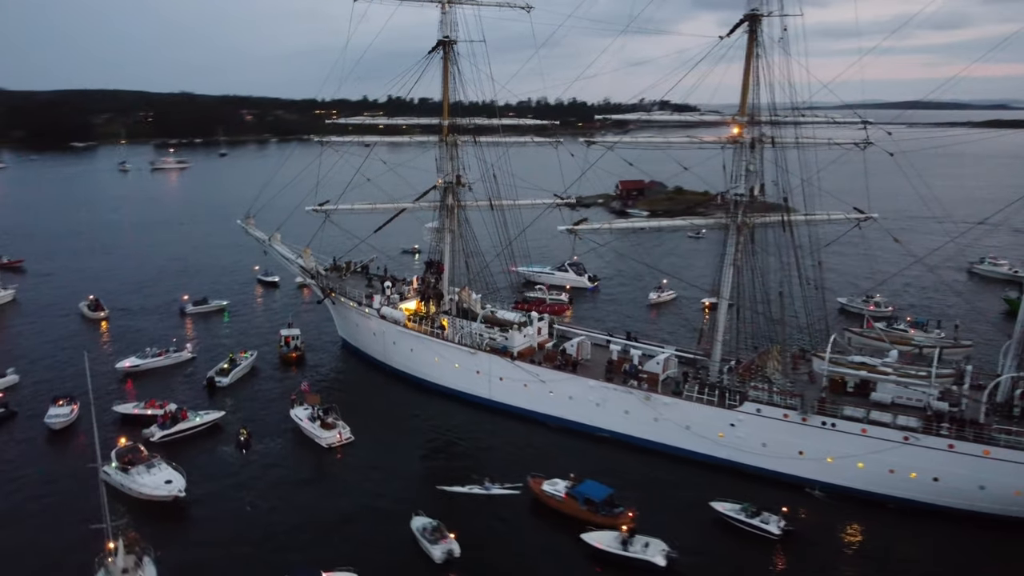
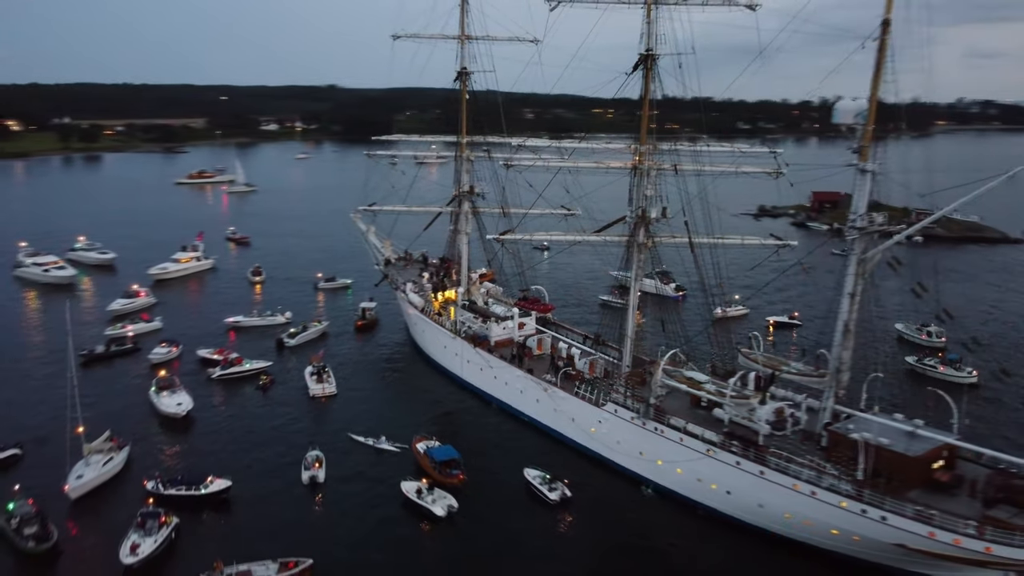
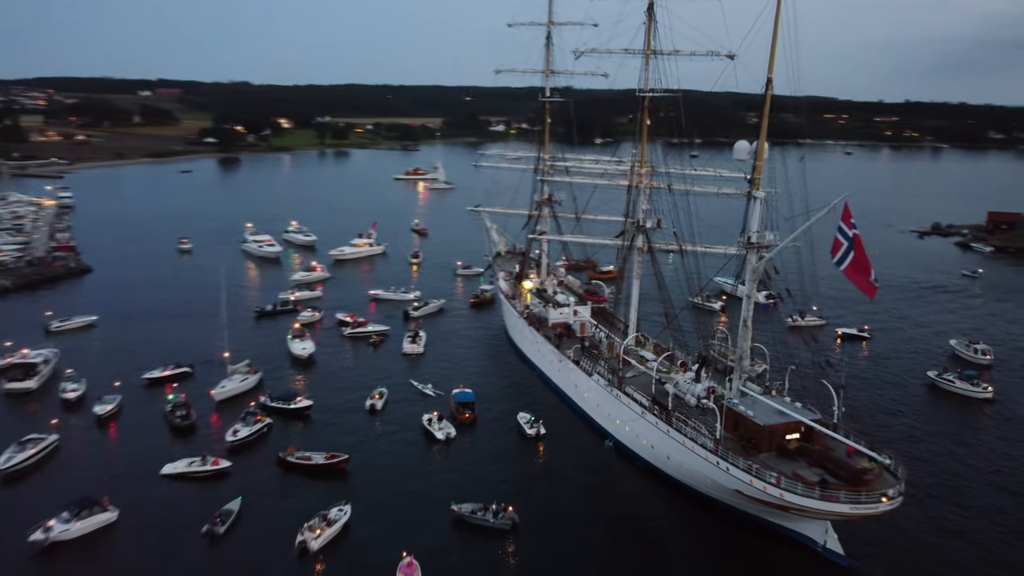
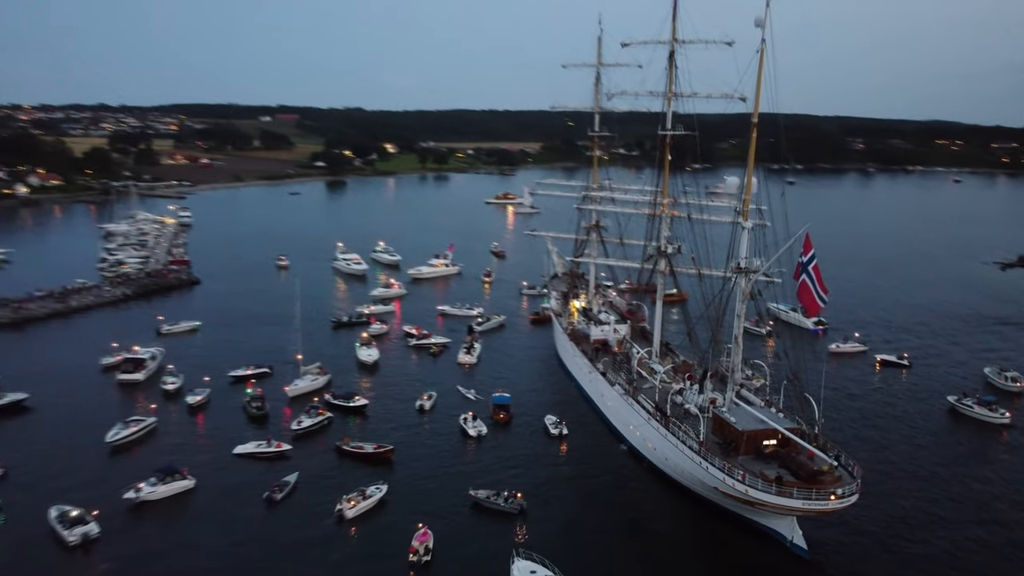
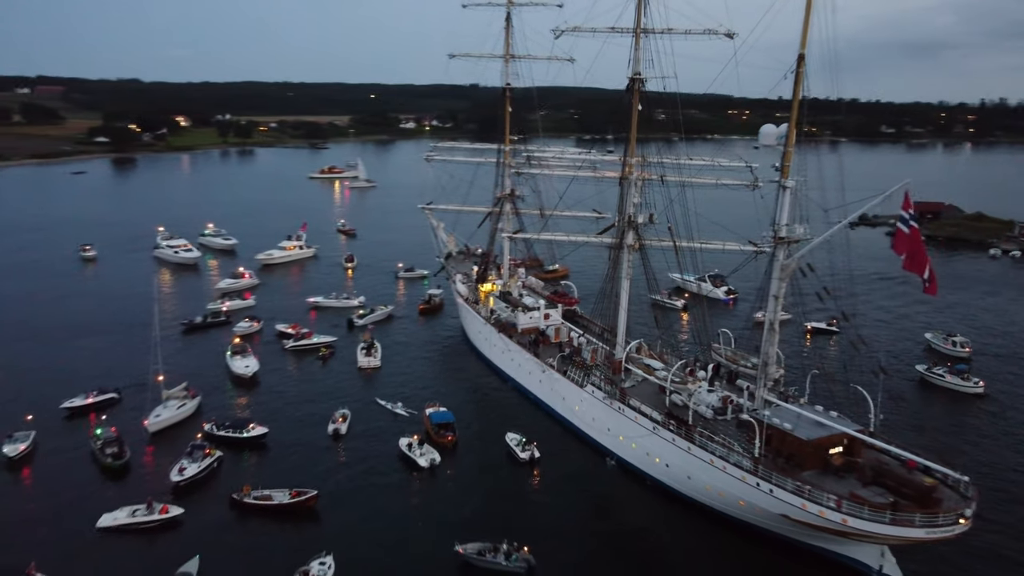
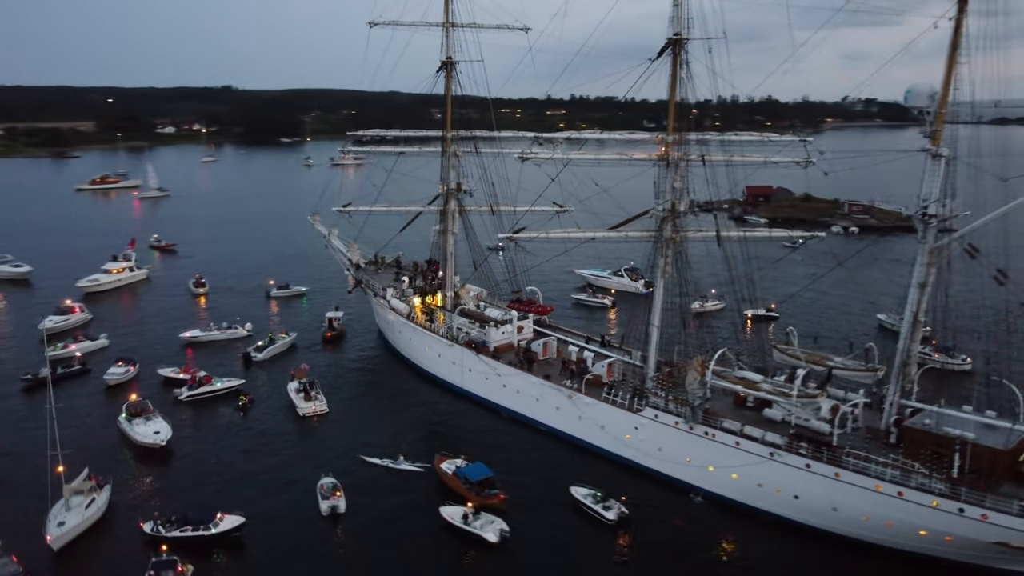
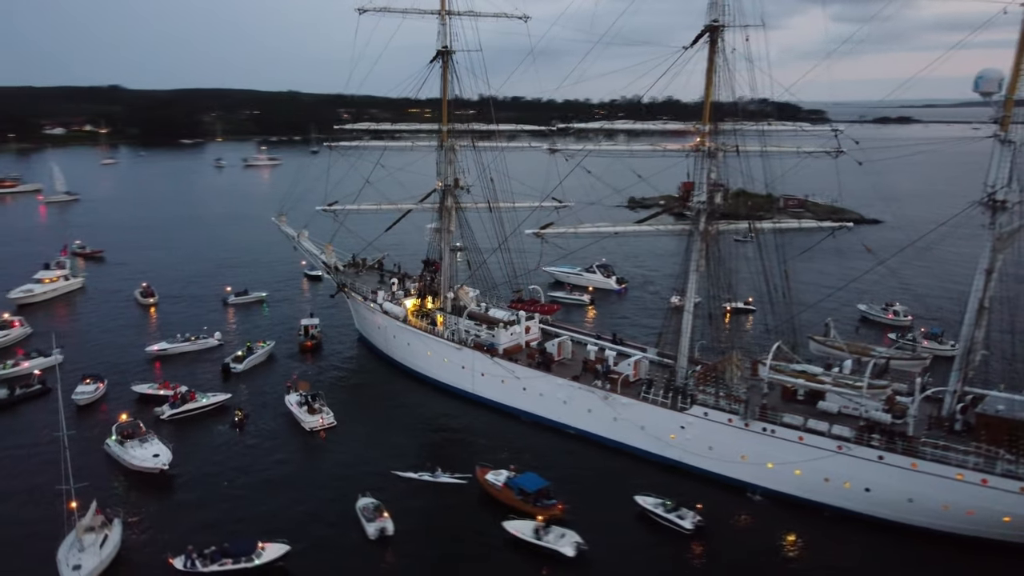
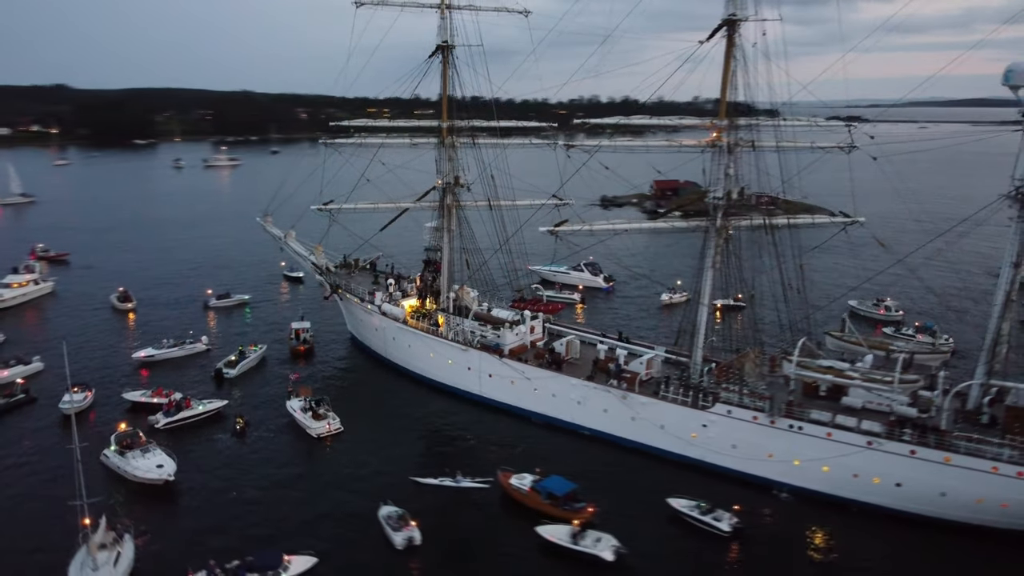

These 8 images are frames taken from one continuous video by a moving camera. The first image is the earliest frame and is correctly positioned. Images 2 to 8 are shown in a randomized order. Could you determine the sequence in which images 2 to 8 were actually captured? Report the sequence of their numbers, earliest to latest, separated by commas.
8, 7, 6, 2, 5, 3, 4
